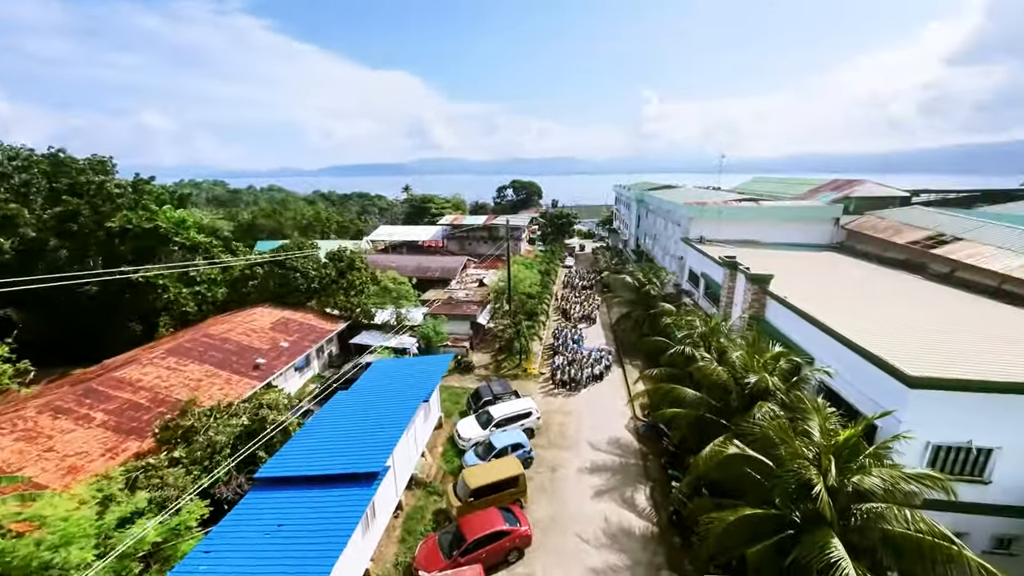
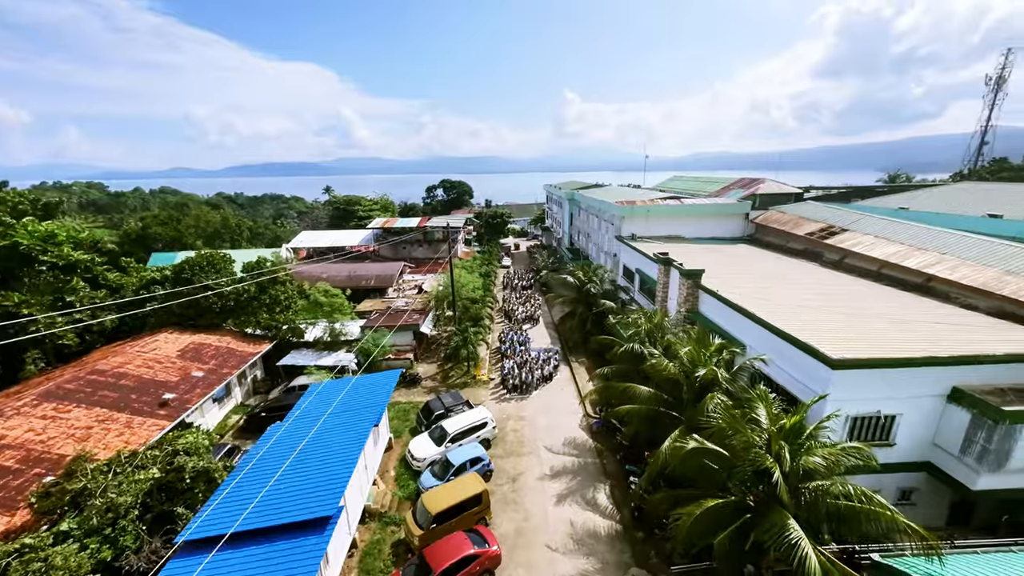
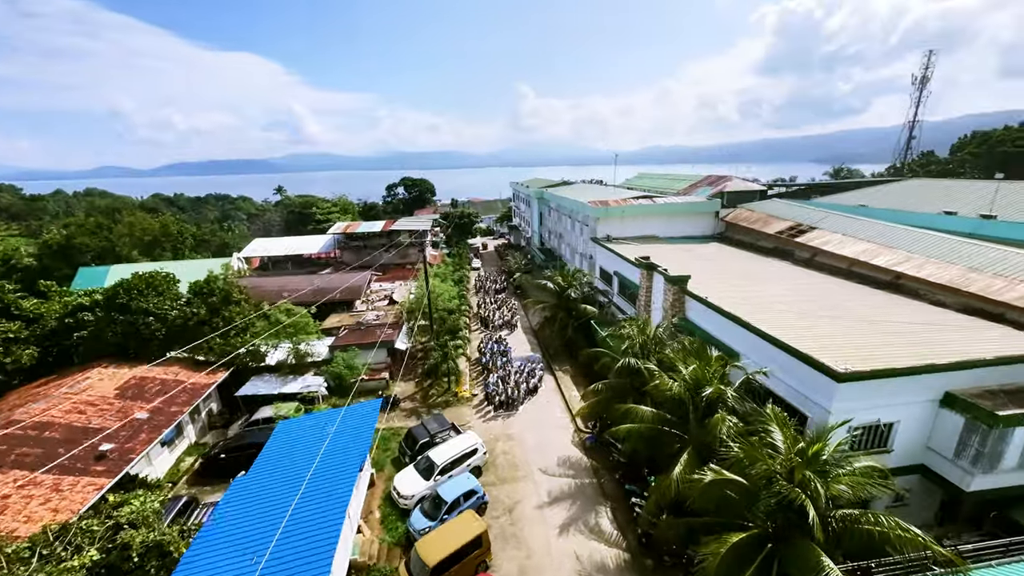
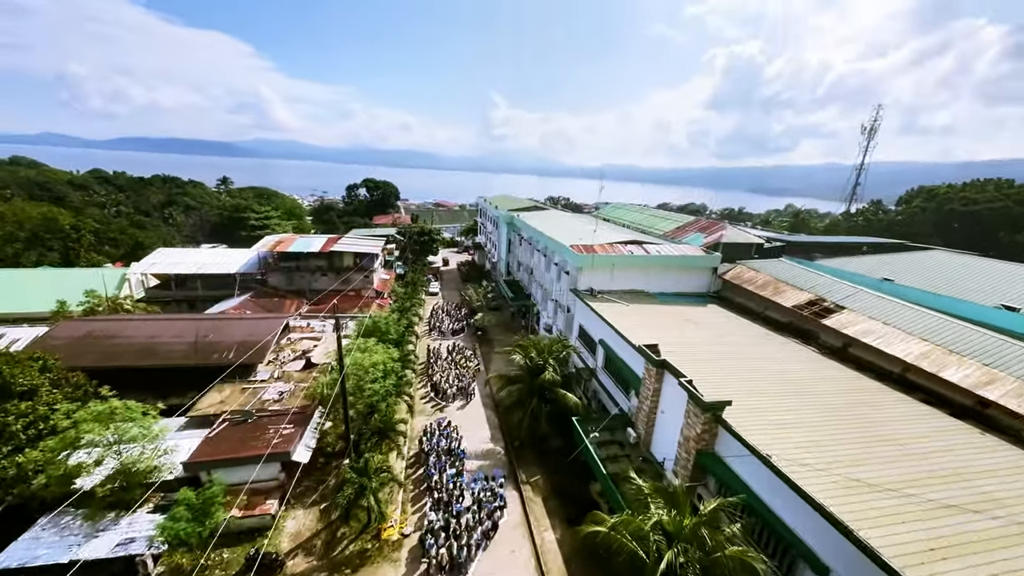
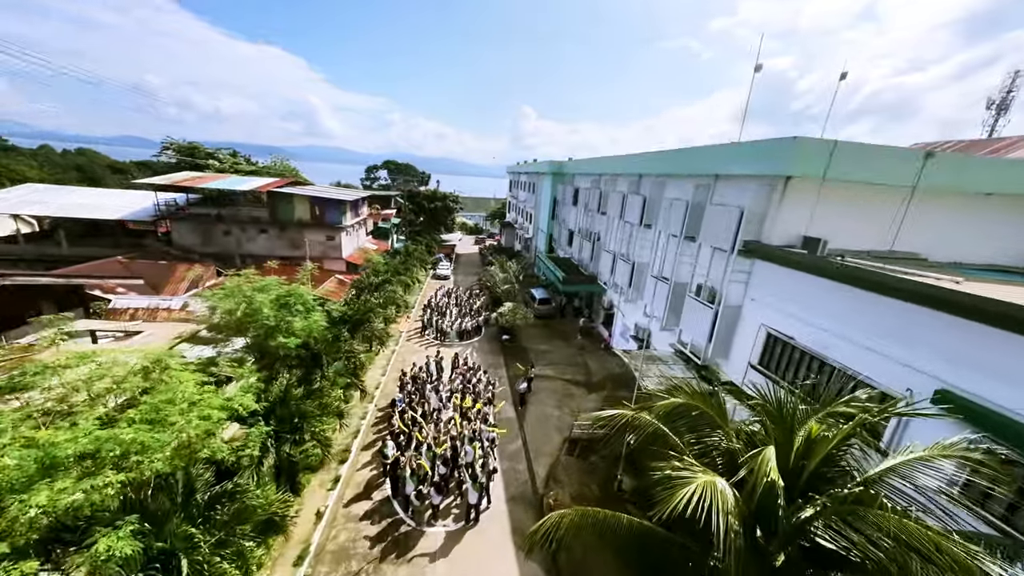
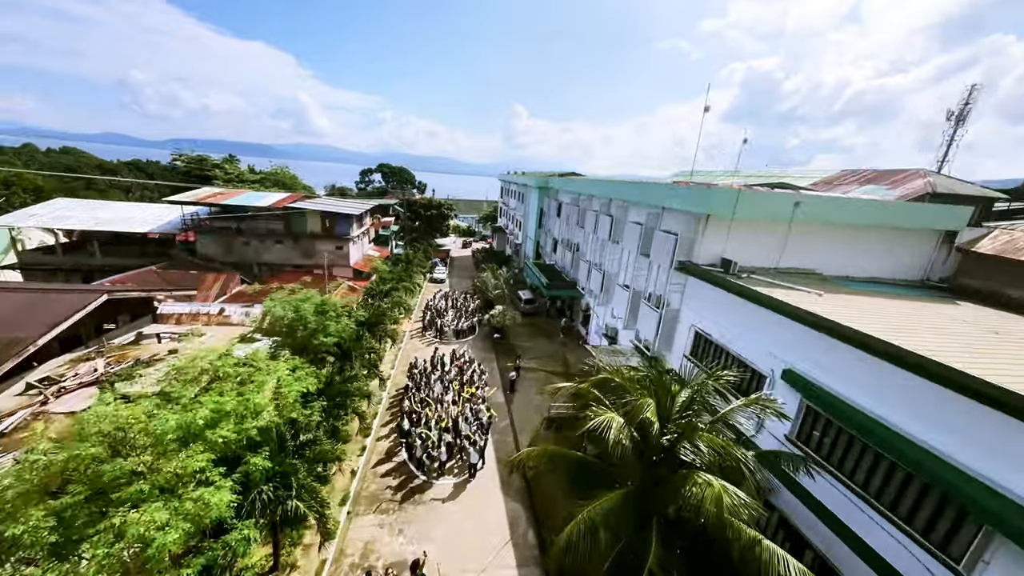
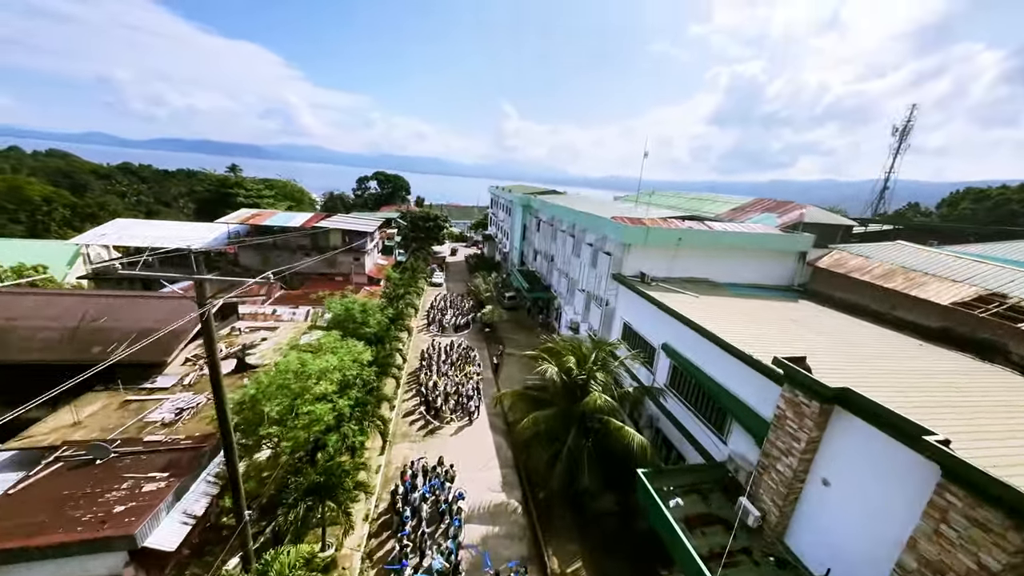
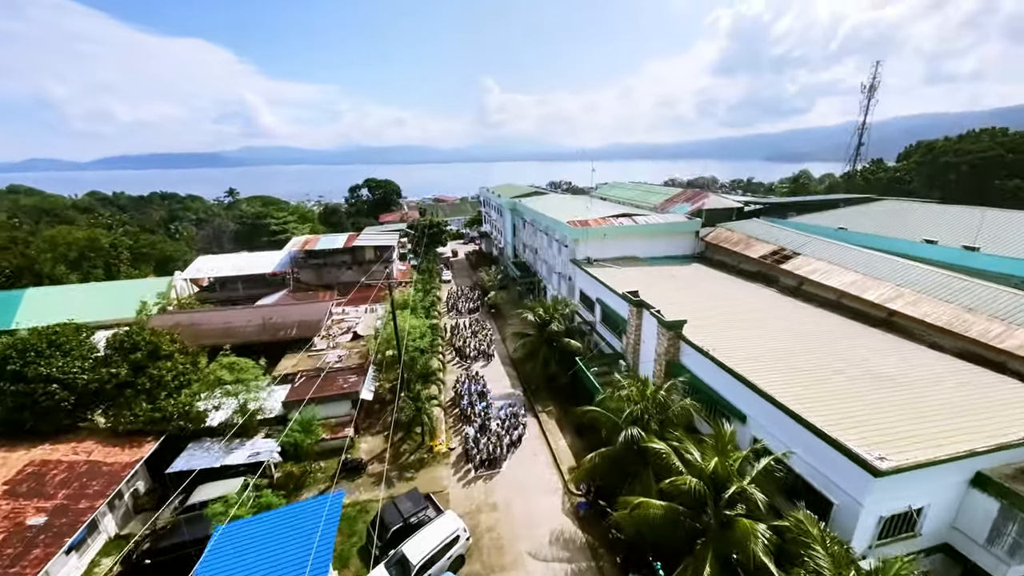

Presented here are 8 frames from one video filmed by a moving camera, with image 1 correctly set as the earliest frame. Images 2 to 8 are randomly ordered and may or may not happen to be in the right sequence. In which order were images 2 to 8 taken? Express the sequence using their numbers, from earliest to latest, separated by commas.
2, 3, 8, 4, 7, 6, 5
